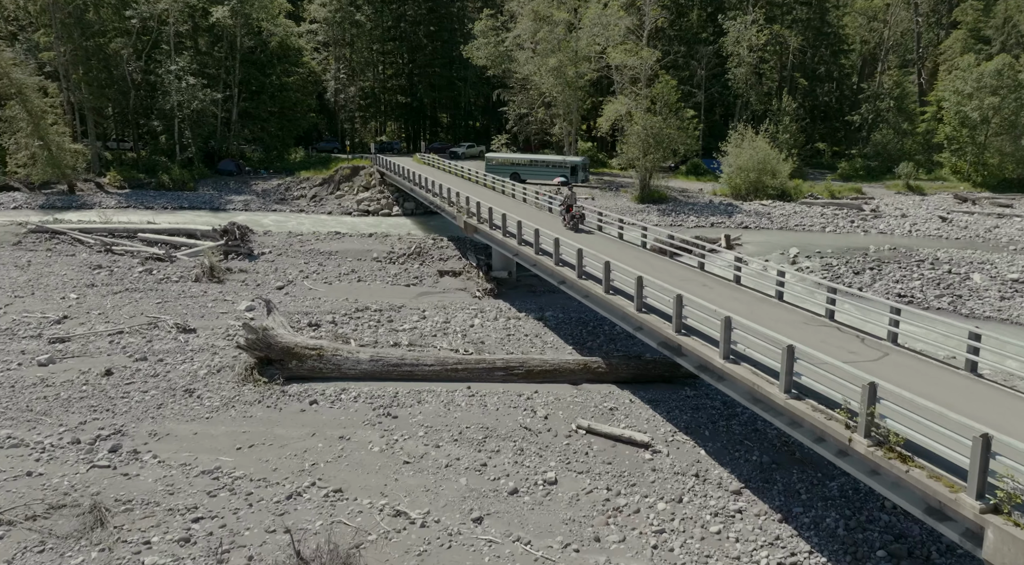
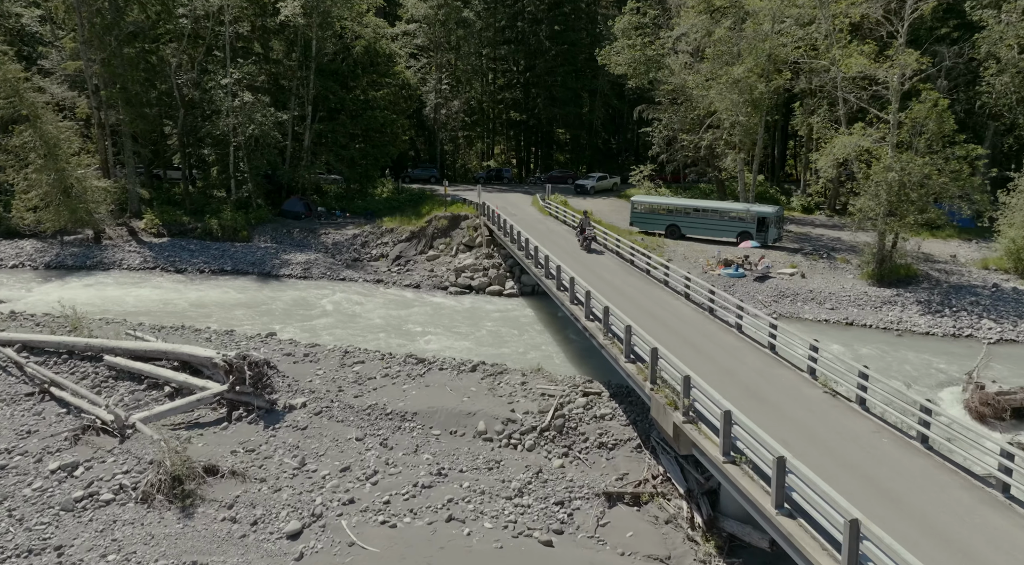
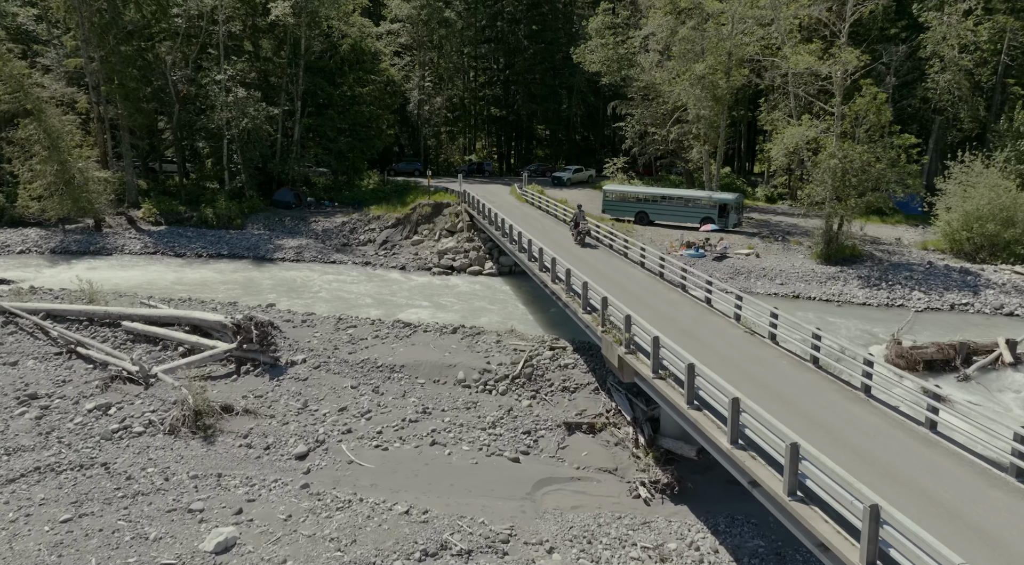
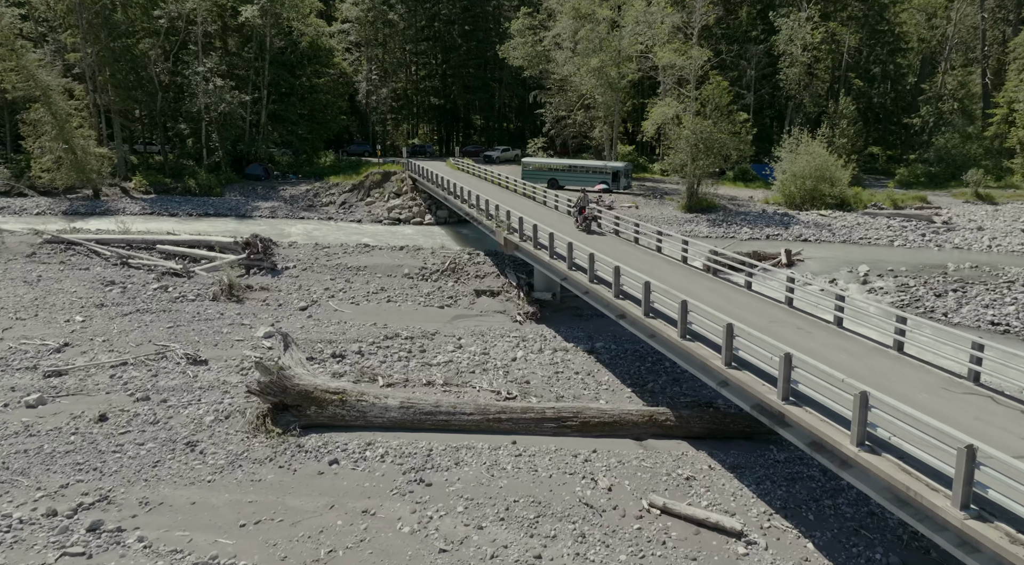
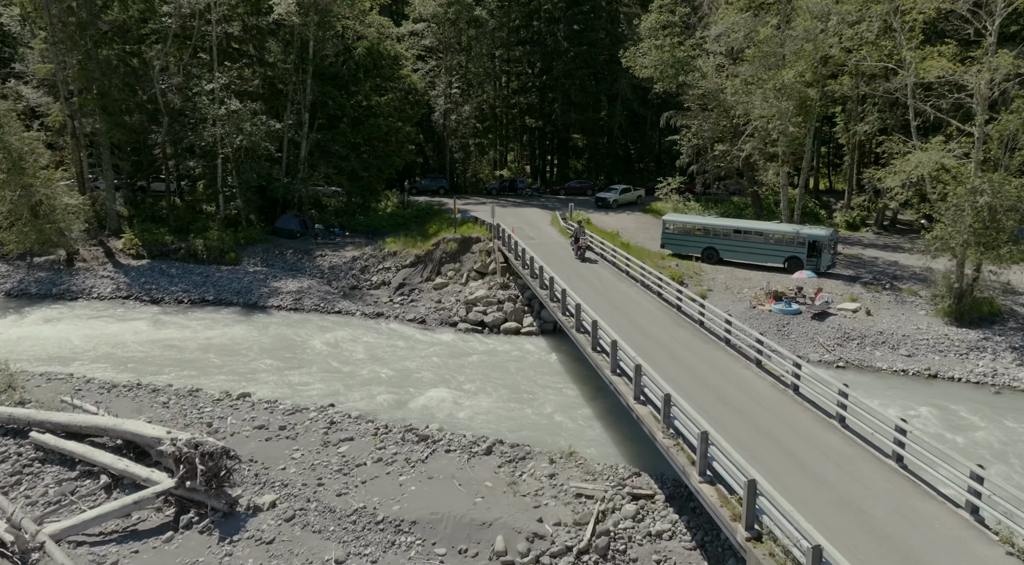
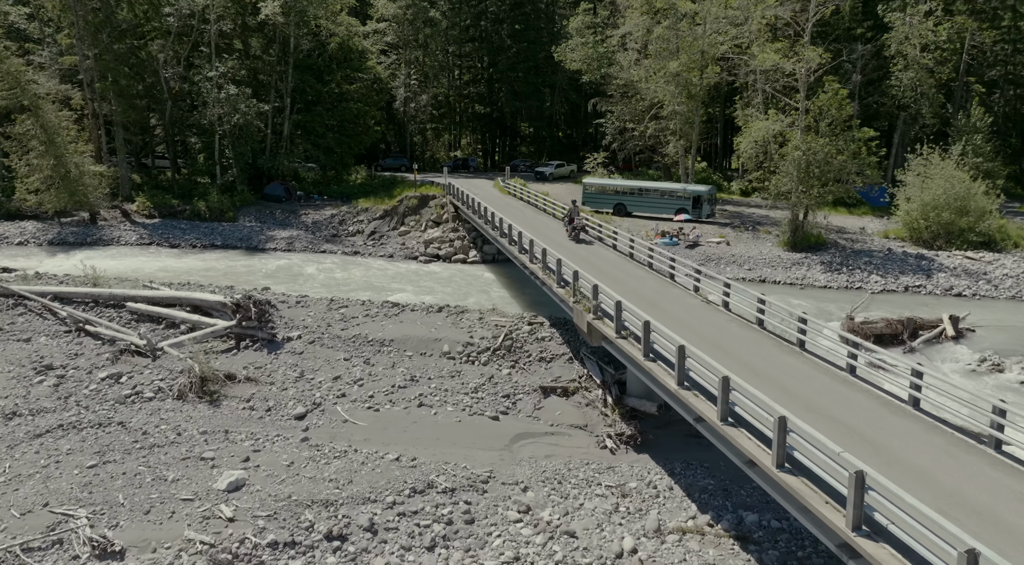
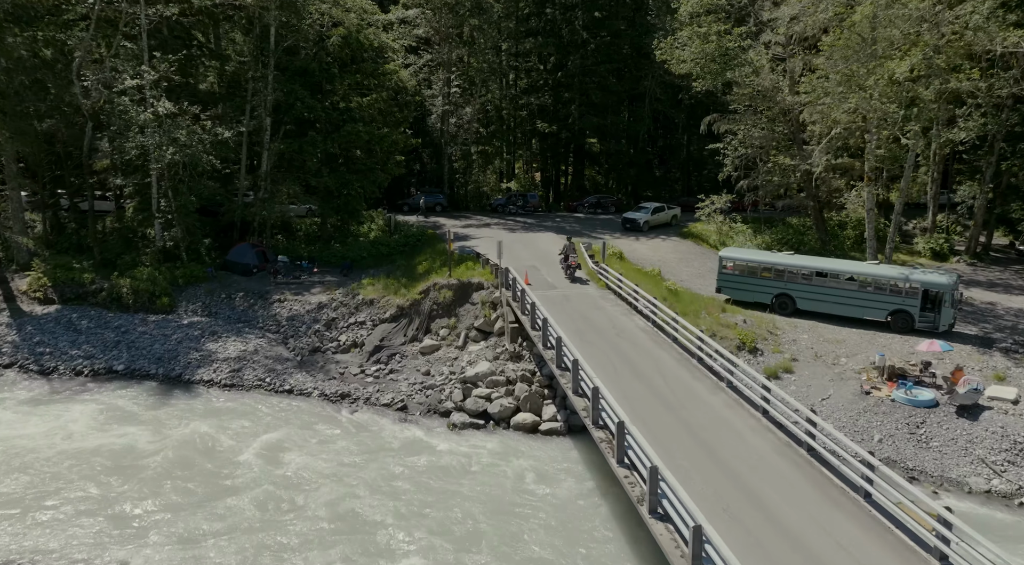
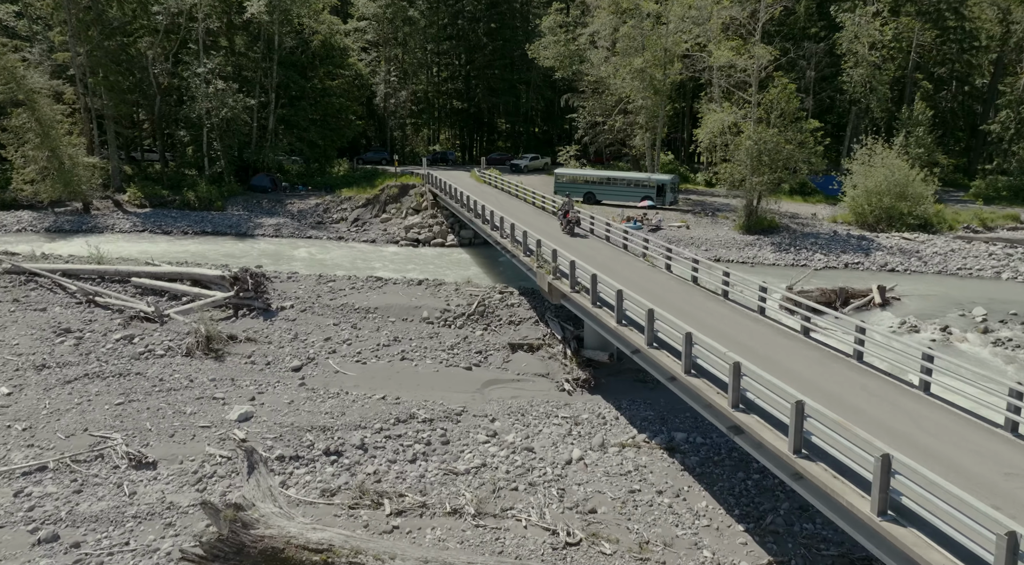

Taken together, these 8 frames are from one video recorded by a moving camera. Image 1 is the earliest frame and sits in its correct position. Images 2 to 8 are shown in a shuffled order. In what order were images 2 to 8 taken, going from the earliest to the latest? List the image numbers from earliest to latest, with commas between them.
4, 8, 6, 3, 2, 5, 7
